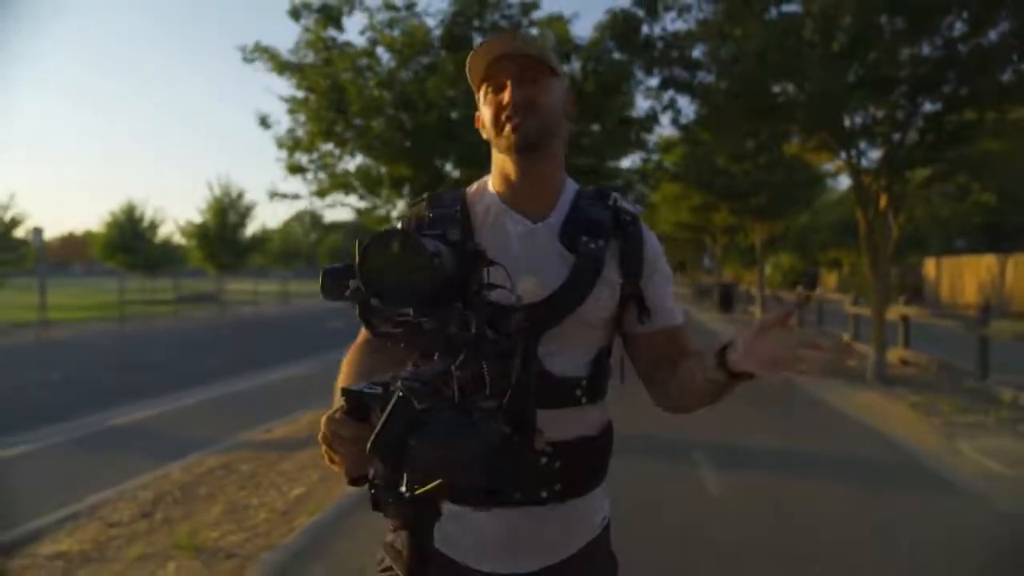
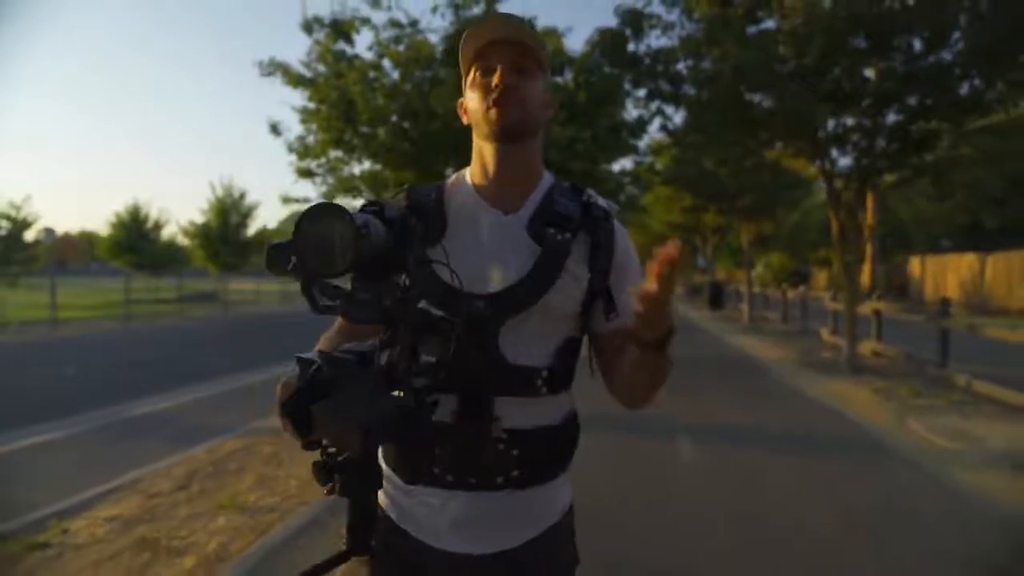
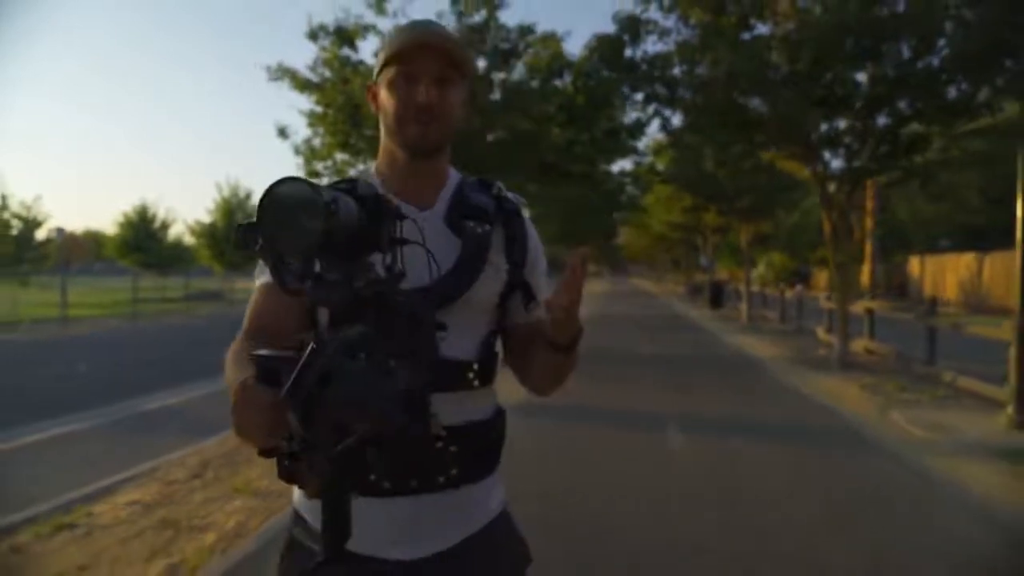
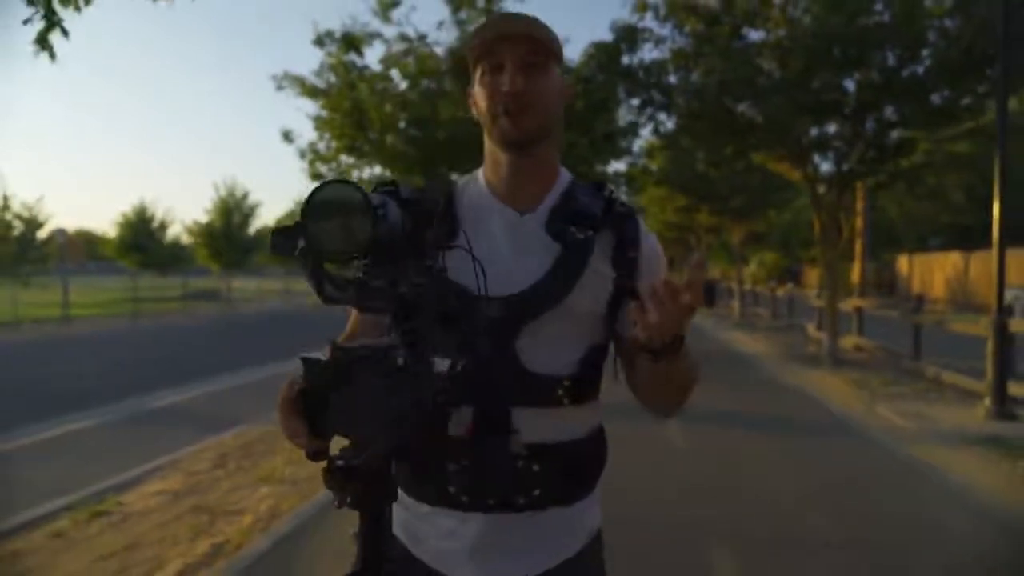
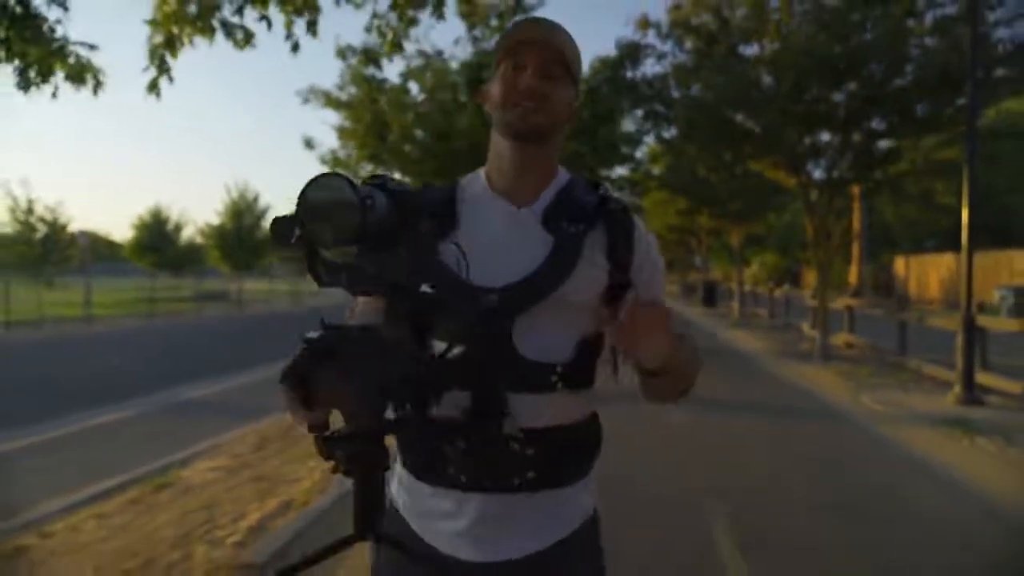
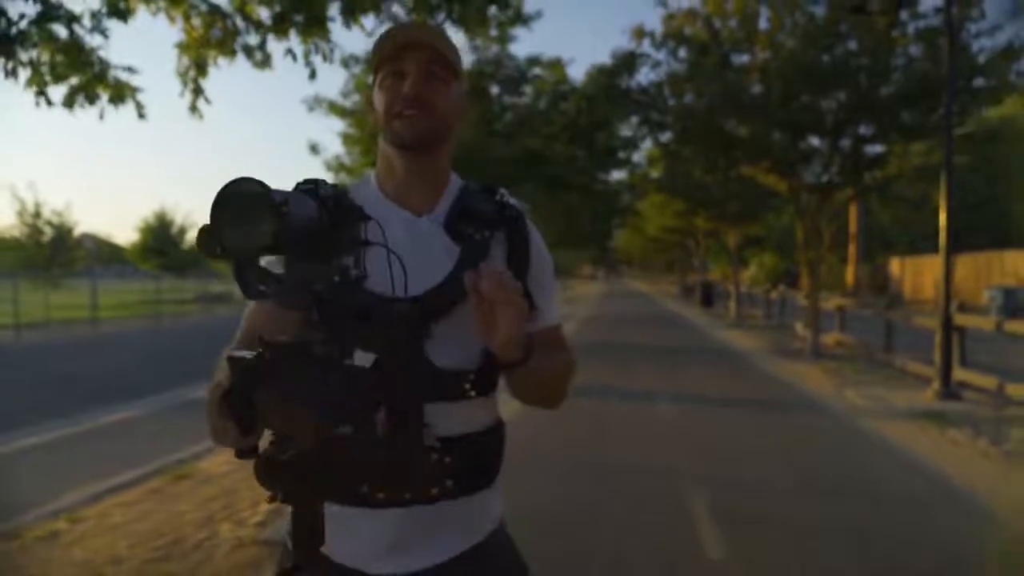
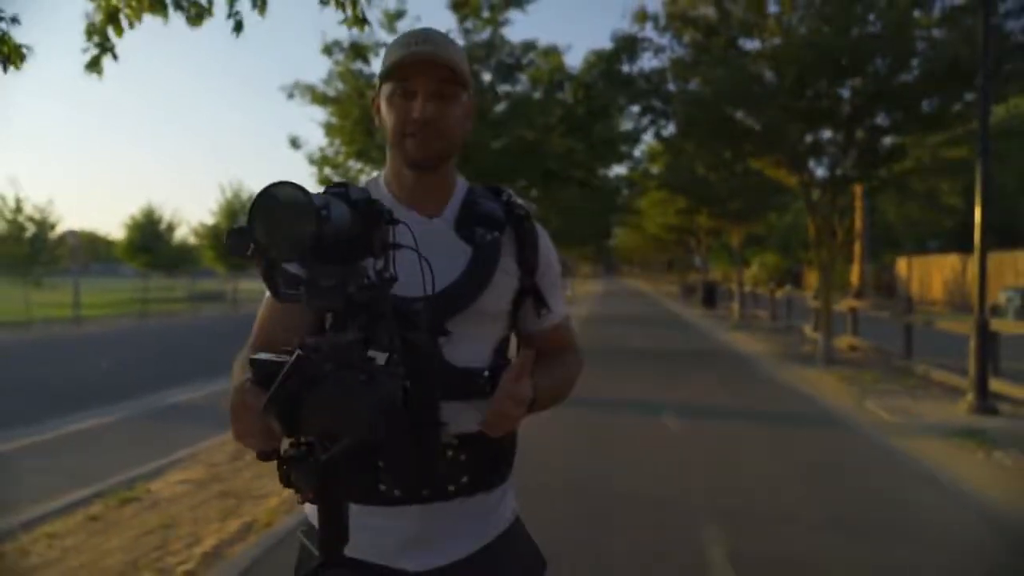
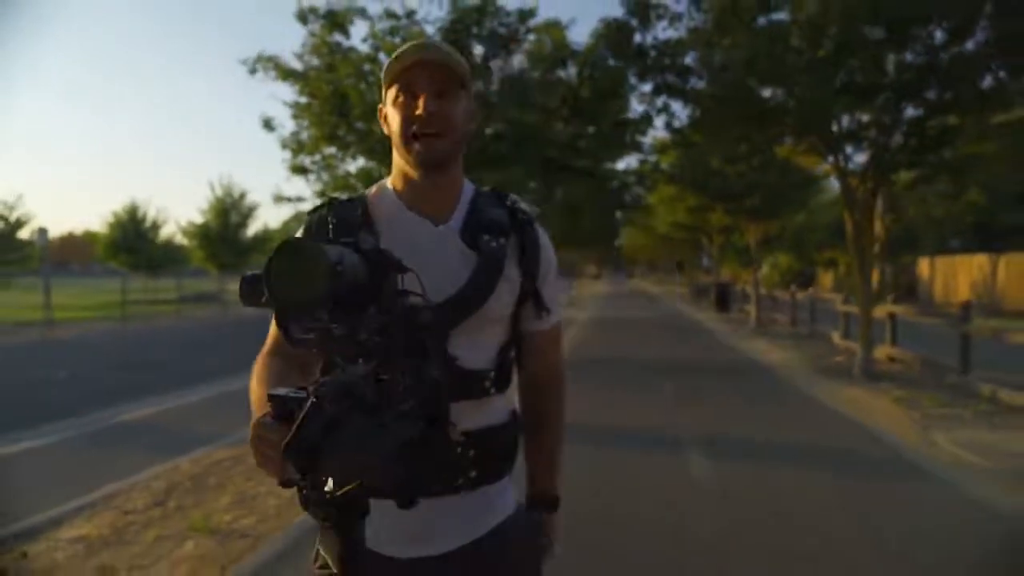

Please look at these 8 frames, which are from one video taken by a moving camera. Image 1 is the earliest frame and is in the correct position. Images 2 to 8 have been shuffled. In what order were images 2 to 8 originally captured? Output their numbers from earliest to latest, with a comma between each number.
8, 2, 3, 4, 7, 5, 6
